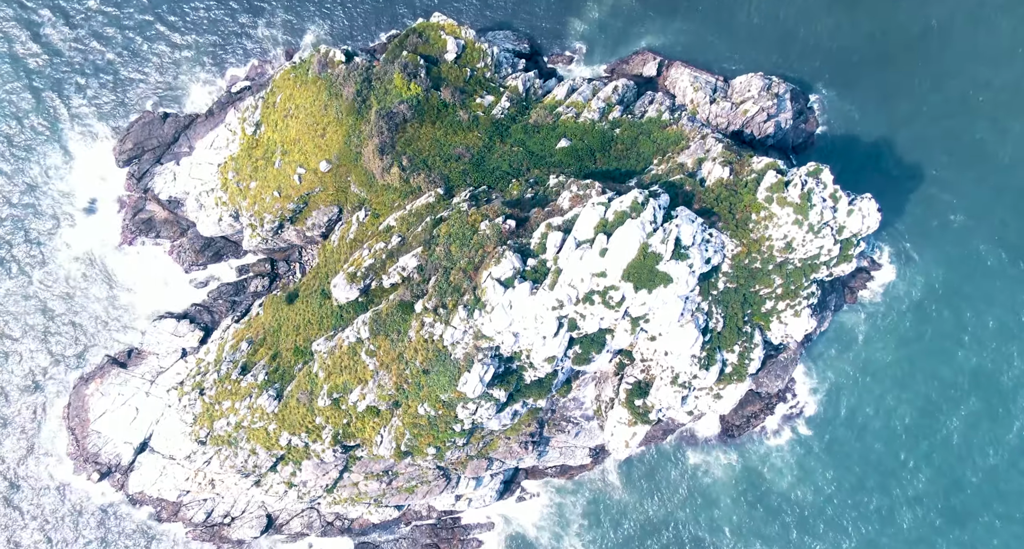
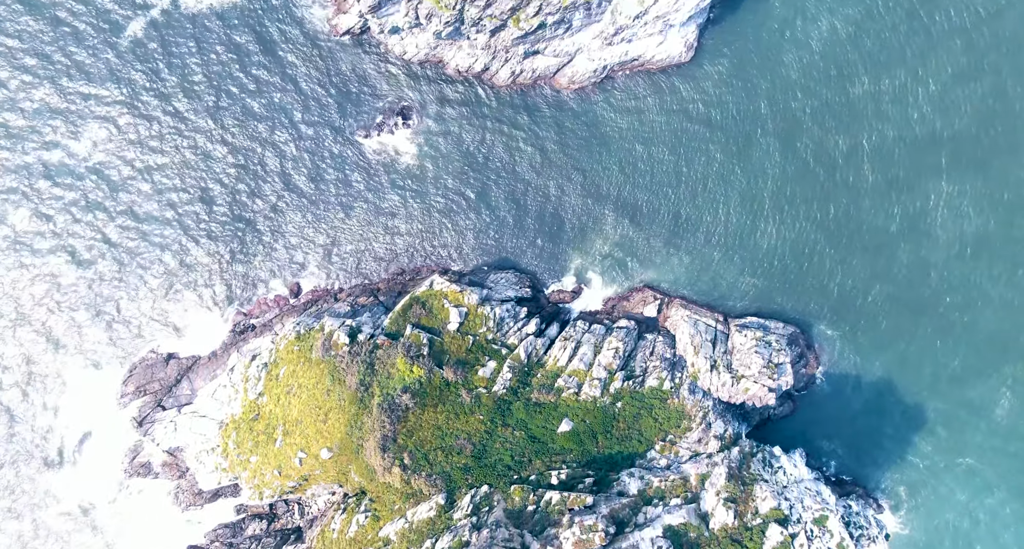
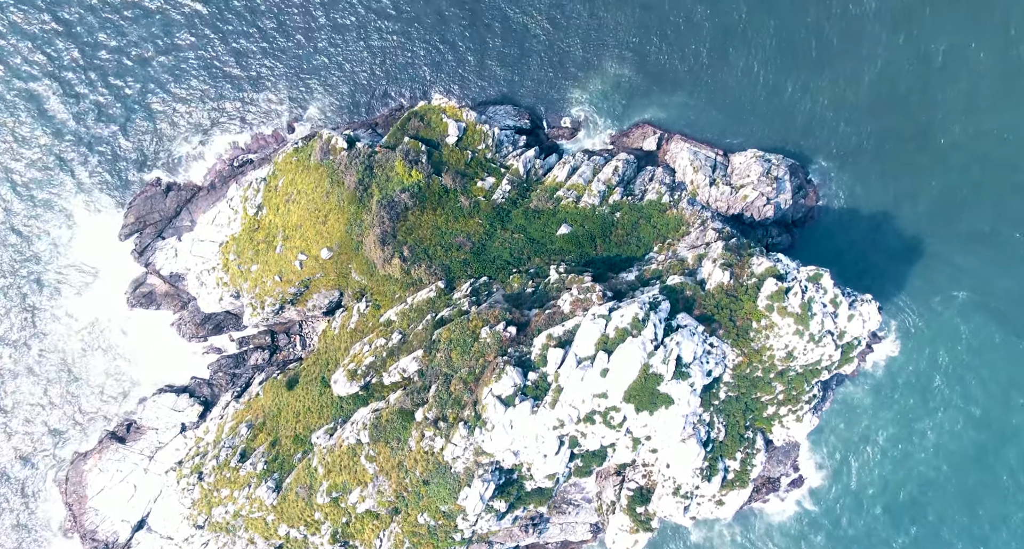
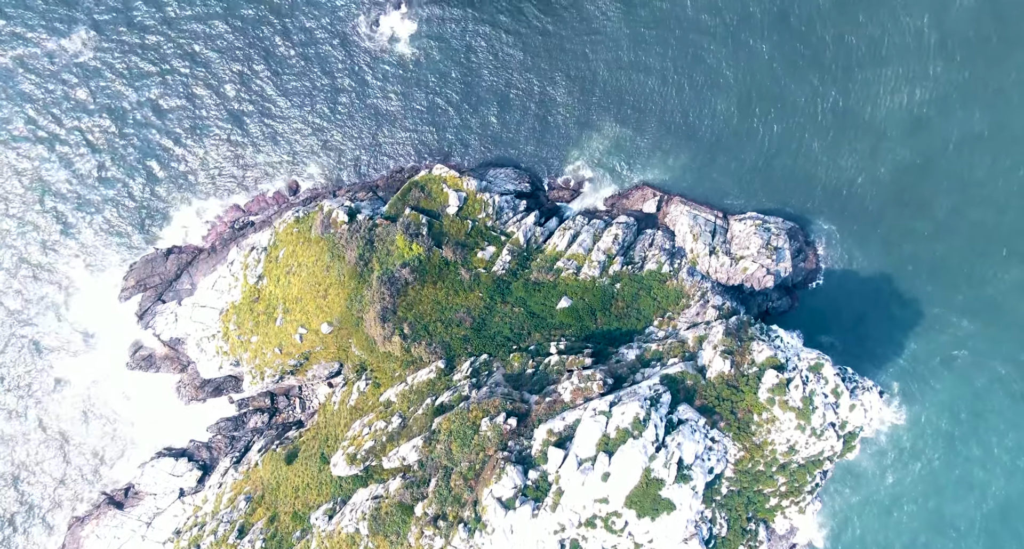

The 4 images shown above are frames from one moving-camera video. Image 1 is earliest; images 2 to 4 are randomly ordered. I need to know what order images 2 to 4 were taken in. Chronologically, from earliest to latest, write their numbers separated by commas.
3, 4, 2
